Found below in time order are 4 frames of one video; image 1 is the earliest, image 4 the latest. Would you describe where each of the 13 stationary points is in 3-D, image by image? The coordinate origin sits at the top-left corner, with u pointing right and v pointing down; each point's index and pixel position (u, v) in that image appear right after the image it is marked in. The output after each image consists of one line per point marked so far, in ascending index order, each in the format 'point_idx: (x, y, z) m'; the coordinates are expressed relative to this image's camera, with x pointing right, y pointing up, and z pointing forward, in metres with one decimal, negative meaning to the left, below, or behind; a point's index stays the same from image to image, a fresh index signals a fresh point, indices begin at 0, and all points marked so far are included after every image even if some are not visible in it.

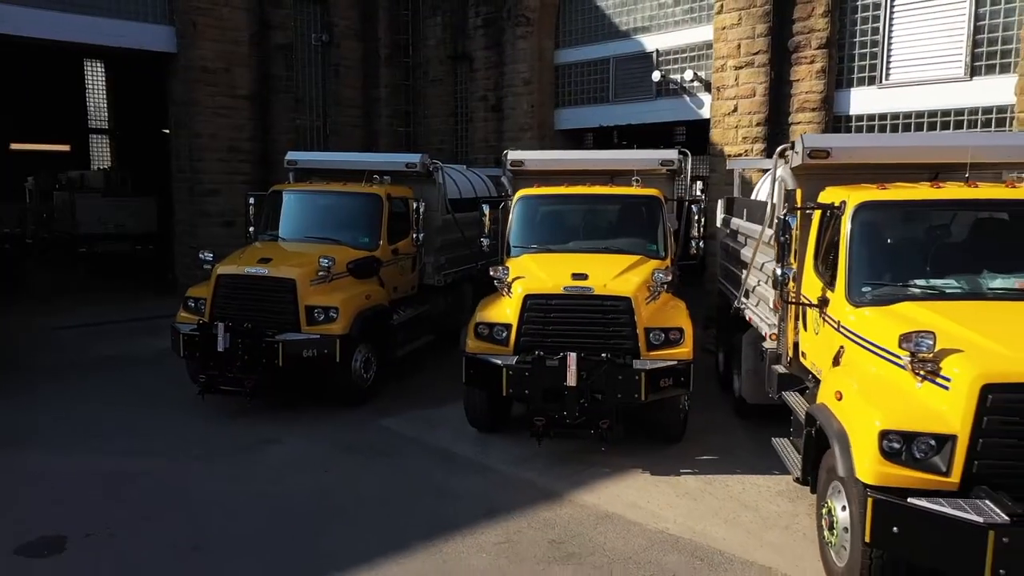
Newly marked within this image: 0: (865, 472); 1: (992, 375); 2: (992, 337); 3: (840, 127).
0: (+1.8, -0.9, +3.8) m
1: (+2.3, -0.4, +3.7) m
2: (+2.4, -0.2, +4.0) m
3: (+4.6, +2.2, +10.9) m
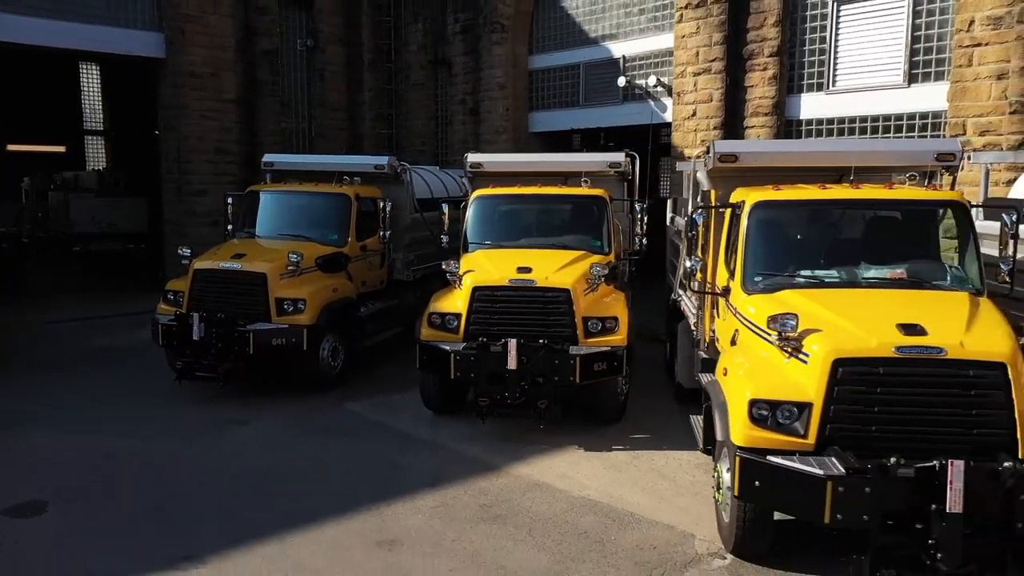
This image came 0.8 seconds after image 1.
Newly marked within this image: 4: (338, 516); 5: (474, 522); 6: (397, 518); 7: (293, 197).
0: (+1.3, -0.8, +4.4) m
1: (+1.8, -0.3, +4.3) m
2: (+2.0, -0.2, +4.6) m
3: (+4.1, +2.3, +11.5) m
4: (-1.2, -1.6, +5.5) m
5: (-0.3, -1.6, +5.4) m
6: (-0.8, -1.6, +5.5) m
7: (-2.6, +1.1, +9.4) m
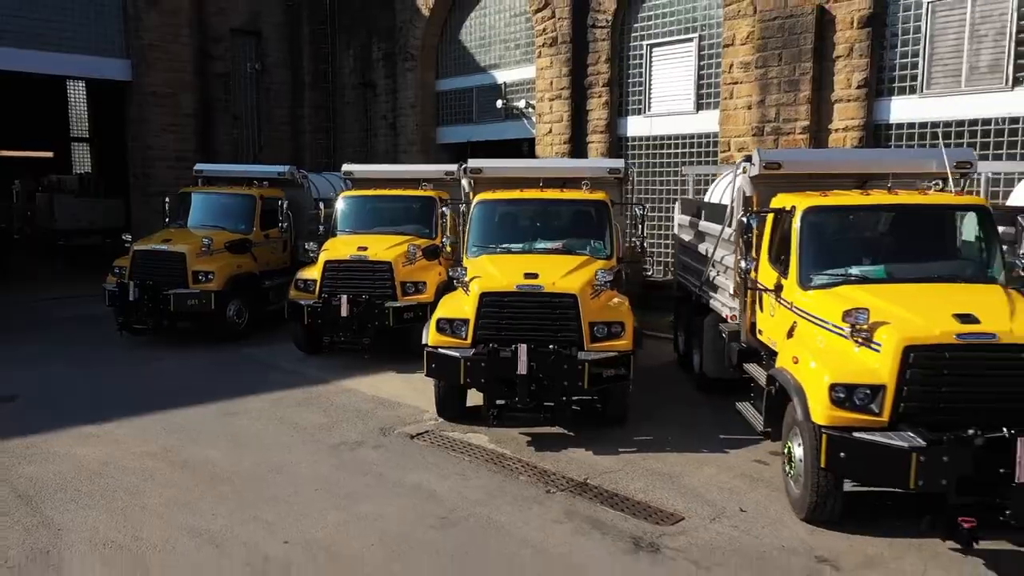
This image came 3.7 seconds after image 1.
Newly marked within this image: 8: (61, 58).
0: (-0.8, -0.5, +7.4) m
1: (-0.2, 0.0, +7.3) m
2: (-0.1, +0.2, +7.6) m
3: (+2.0, +2.6, +14.5) m
4: (-3.3, -1.2, +8.5) m
5: (-2.3, -1.2, +8.4) m
6: (-2.9, -1.2, +8.4) m
7: (-4.7, +1.4, +12.4) m
8: (-9.9, +5.1, +17.3) m
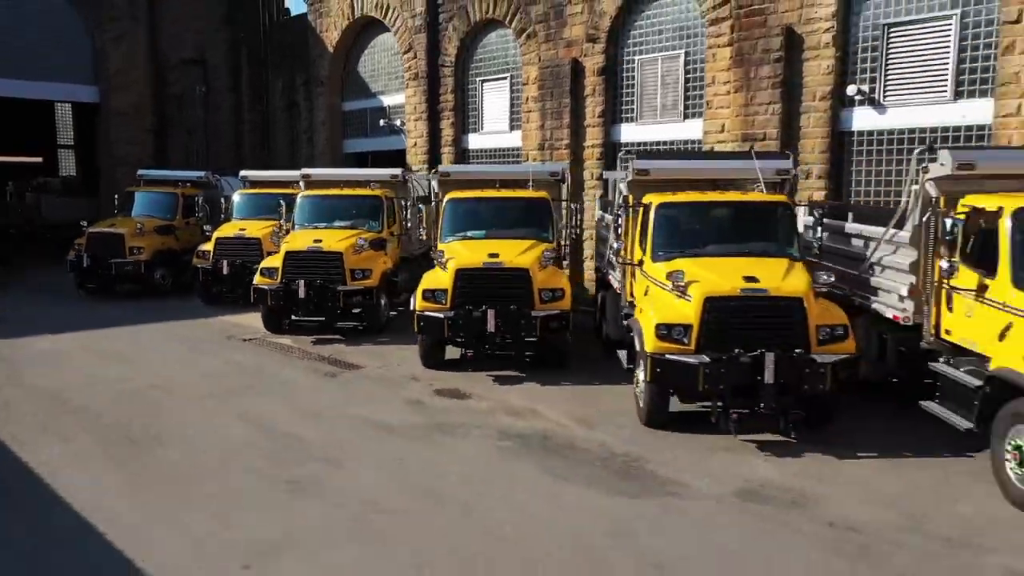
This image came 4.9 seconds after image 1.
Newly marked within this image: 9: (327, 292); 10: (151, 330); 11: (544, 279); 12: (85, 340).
0: (-3.9, +0.1, +12.0) m
1: (-3.4, +0.6, +12.0) m
2: (-3.2, +0.8, +12.3) m
3: (-1.1, +3.2, +19.1) m
4: (-6.4, -0.6, +13.1) m
5: (-5.5, -0.7, +13.0) m
6: (-6.0, -0.6, +13.1) m
7: (-7.8, +2.0, +17.0) m
8: (-13.1, +5.6, +21.9) m
9: (-2.7, -0.1, +11.6) m
10: (-5.9, -0.7, +12.8) m
11: (+0.4, +0.1, +9.6) m
12: (-6.5, -0.8, +11.9) m
